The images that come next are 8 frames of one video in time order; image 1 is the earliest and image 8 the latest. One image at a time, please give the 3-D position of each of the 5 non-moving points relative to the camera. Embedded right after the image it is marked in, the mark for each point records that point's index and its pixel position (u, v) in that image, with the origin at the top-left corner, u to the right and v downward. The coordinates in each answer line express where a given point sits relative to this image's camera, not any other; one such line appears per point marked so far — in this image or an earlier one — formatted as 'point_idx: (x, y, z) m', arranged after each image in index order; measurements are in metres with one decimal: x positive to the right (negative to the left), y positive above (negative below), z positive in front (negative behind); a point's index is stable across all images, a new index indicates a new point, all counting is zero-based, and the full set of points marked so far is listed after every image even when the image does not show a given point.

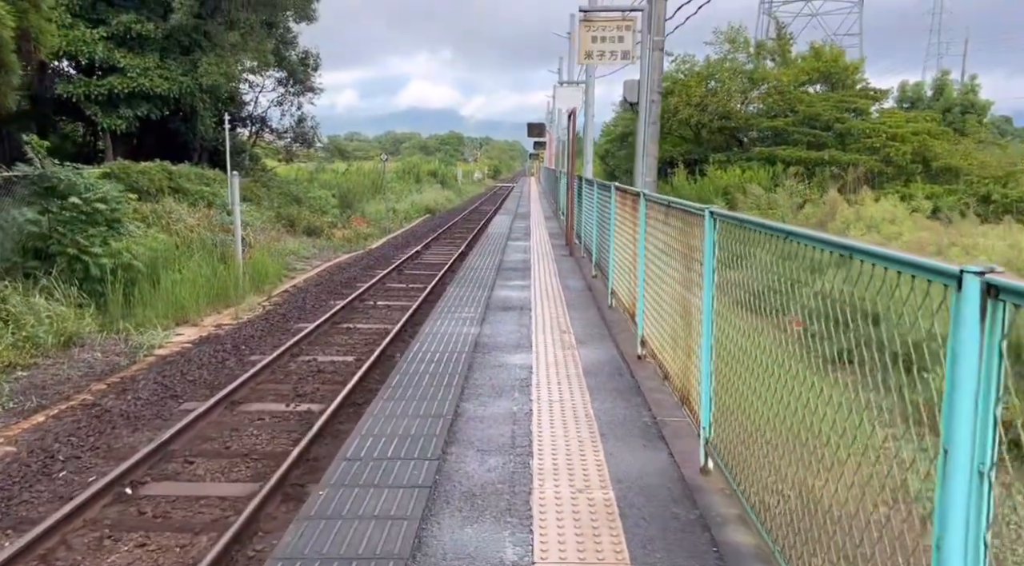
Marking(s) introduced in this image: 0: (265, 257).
0: (-4.0, +0.4, +14.0) m
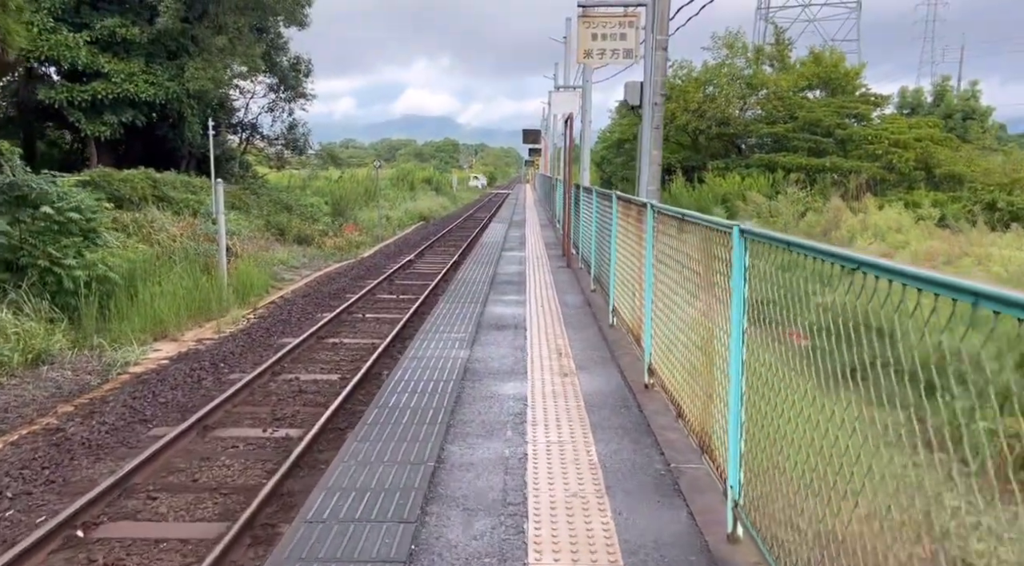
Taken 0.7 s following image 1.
0: (-4.0, +0.2, +13.5) m
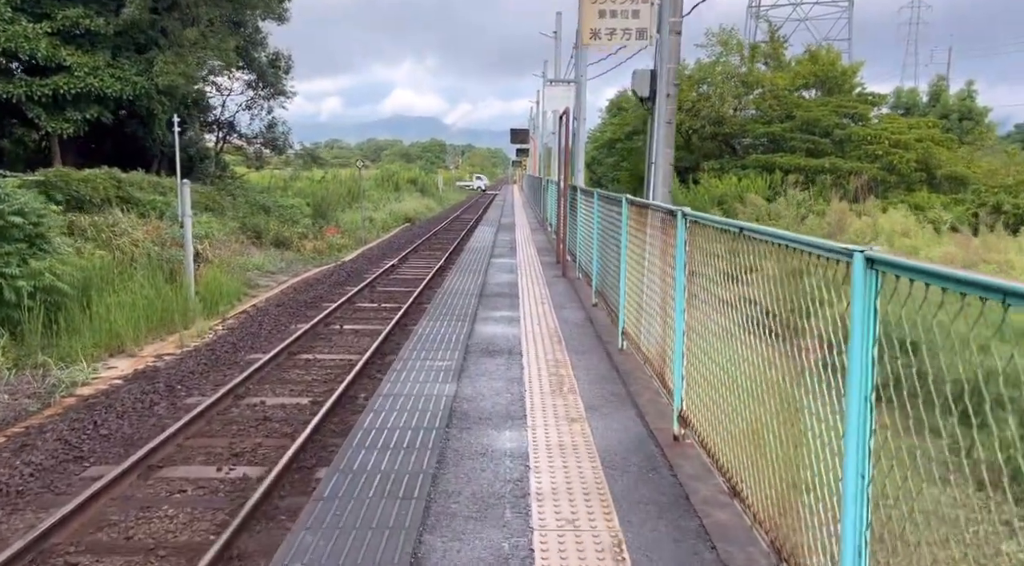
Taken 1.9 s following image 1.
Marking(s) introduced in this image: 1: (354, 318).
0: (-4.2, +0.1, +12.6) m
1: (-2.1, -0.5, +11.4) m
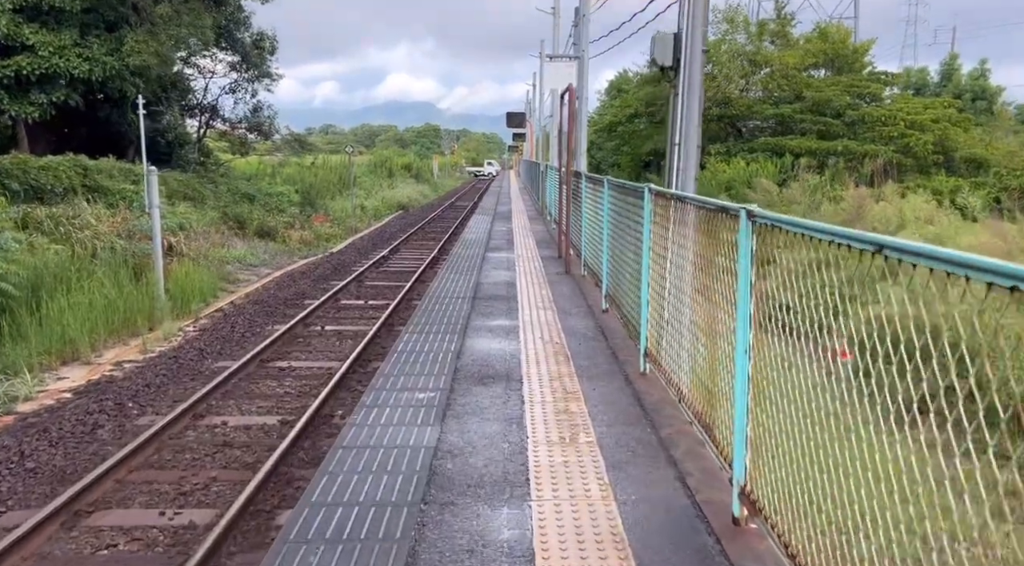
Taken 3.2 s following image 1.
0: (-4.2, +0.1, +11.7) m
1: (-2.1, -0.4, +10.5) m
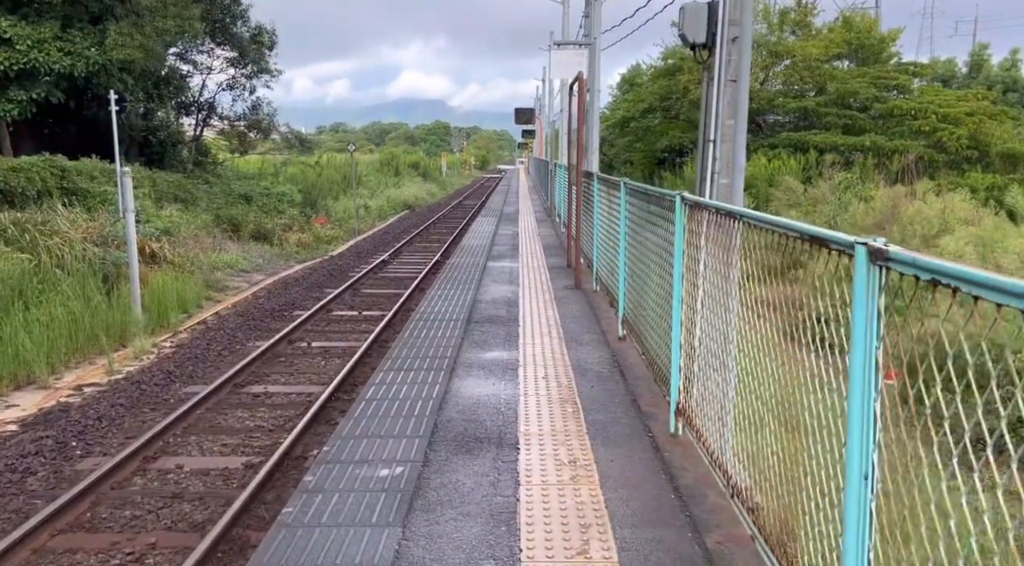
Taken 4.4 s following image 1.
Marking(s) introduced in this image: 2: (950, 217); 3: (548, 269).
0: (-4.2, 0.0, +10.8) m
1: (-2.0, -0.5, +9.6) m
2: (+5.9, +0.9, +12.0) m
3: (+0.4, +0.2, +10.8) m
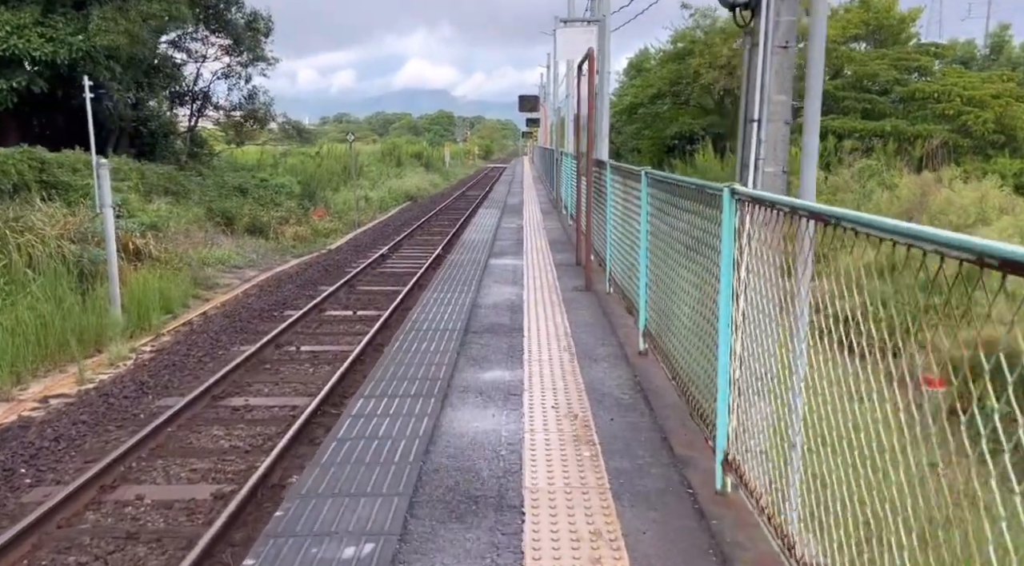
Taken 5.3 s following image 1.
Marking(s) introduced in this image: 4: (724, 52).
0: (-4.1, 0.0, +10.2) m
1: (-2.0, -0.5, +8.9) m
2: (+6.0, +1.0, +11.2) m
3: (+0.5, +0.2, +10.2) m
4: (+4.6, +5.0, +19.0) m
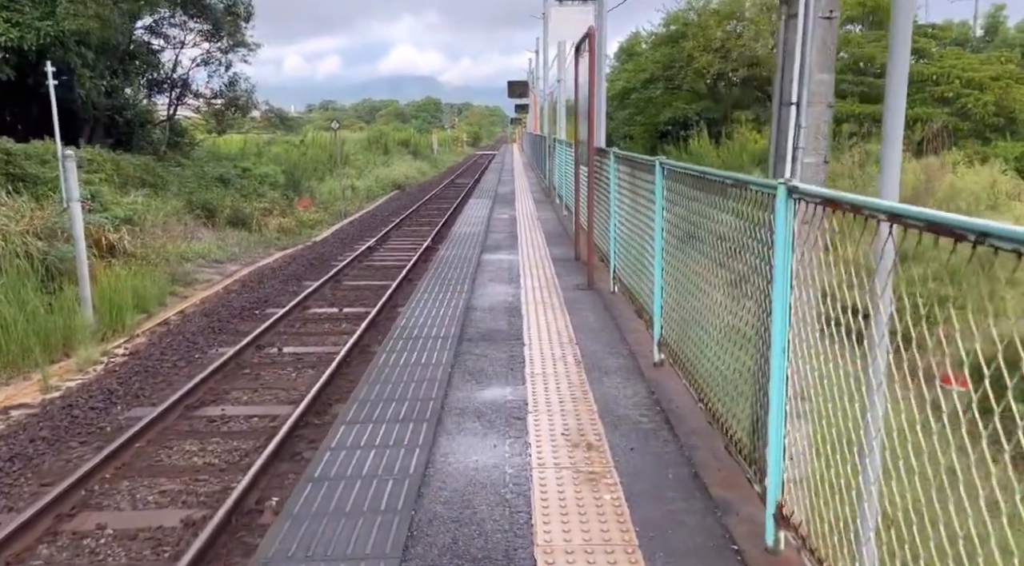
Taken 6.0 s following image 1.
0: (-4.2, +0.1, +9.7) m
1: (-2.0, -0.5, +8.4) m
2: (+5.9, +1.1, +10.8) m
3: (+0.4, +0.3, +9.7) m
4: (+4.4, +5.2, +18.5) m
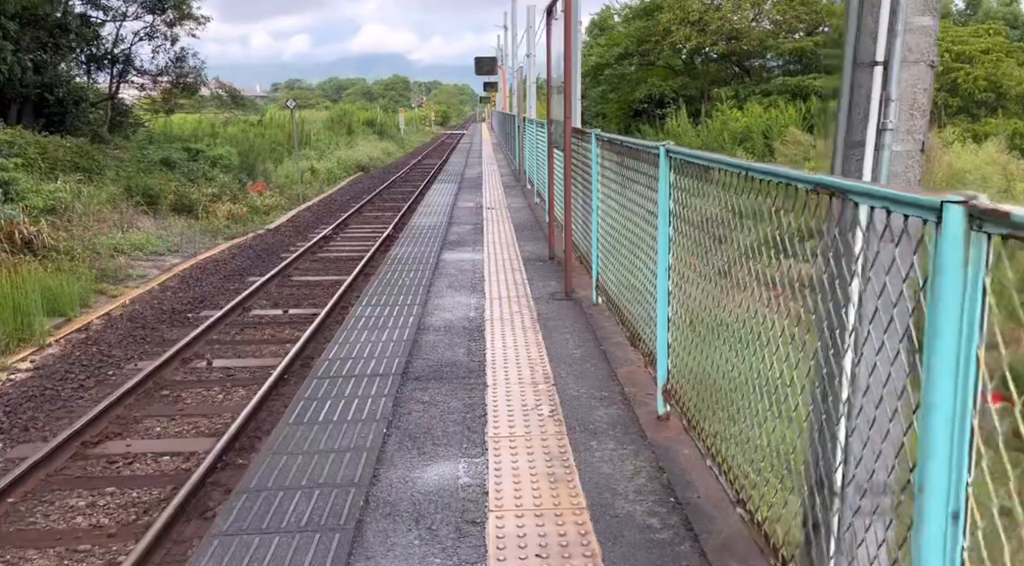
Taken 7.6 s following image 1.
0: (-4.5, +0.1, +8.5) m
1: (-2.3, -0.5, +7.4) m
2: (+5.5, +1.2, +10.0) m
3: (+0.1, +0.3, +8.7) m
4: (+3.7, +5.5, +17.5) m
